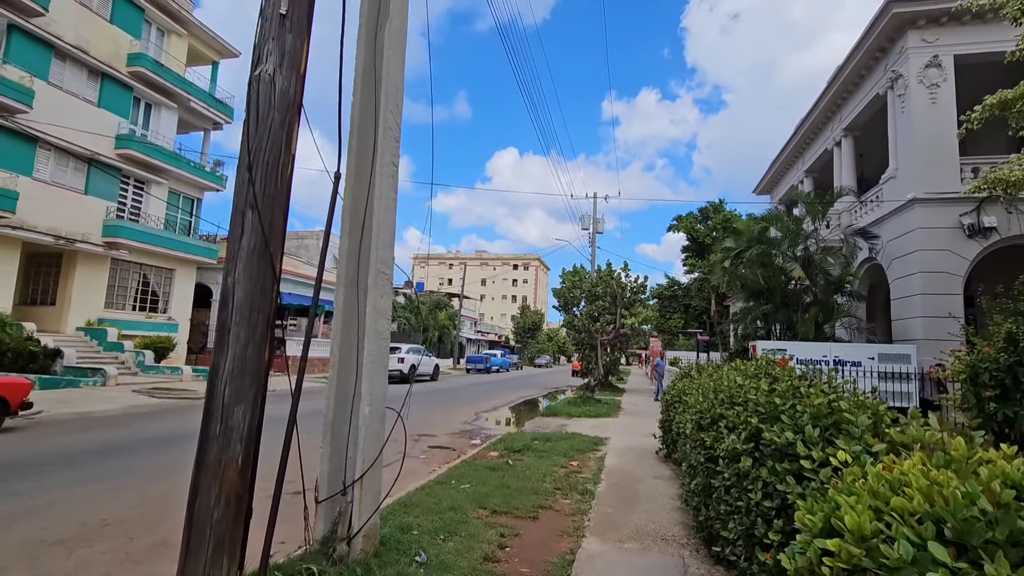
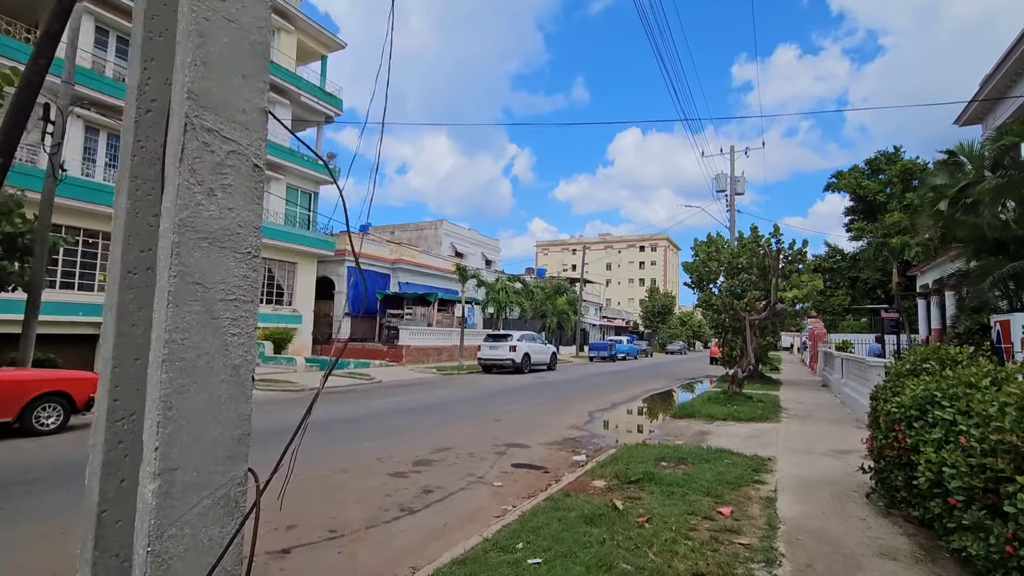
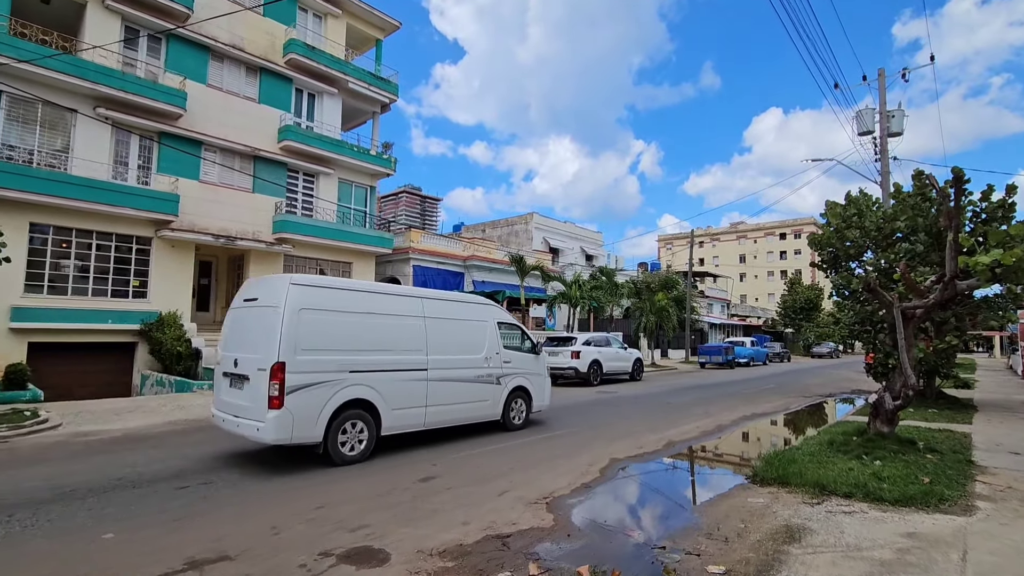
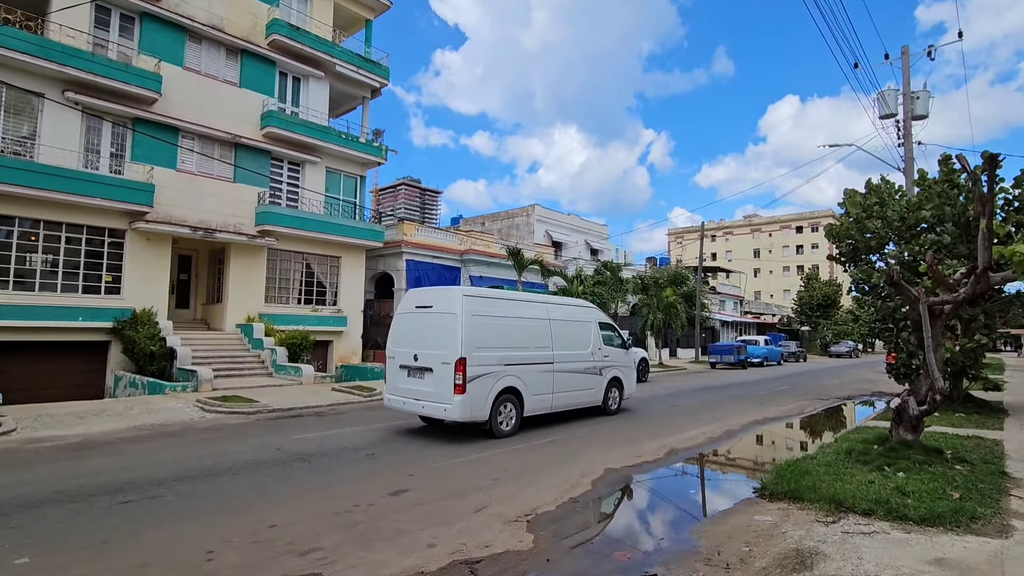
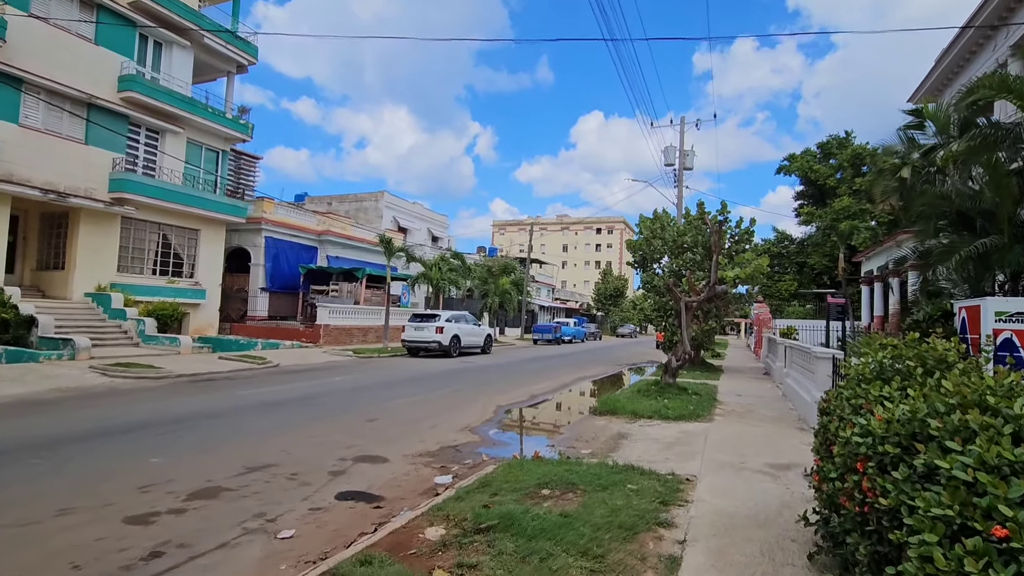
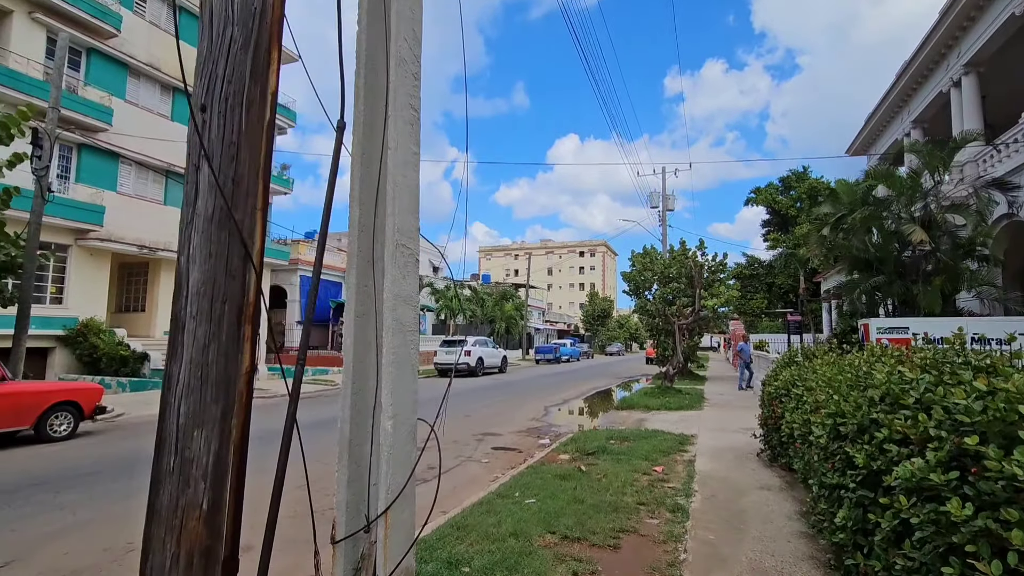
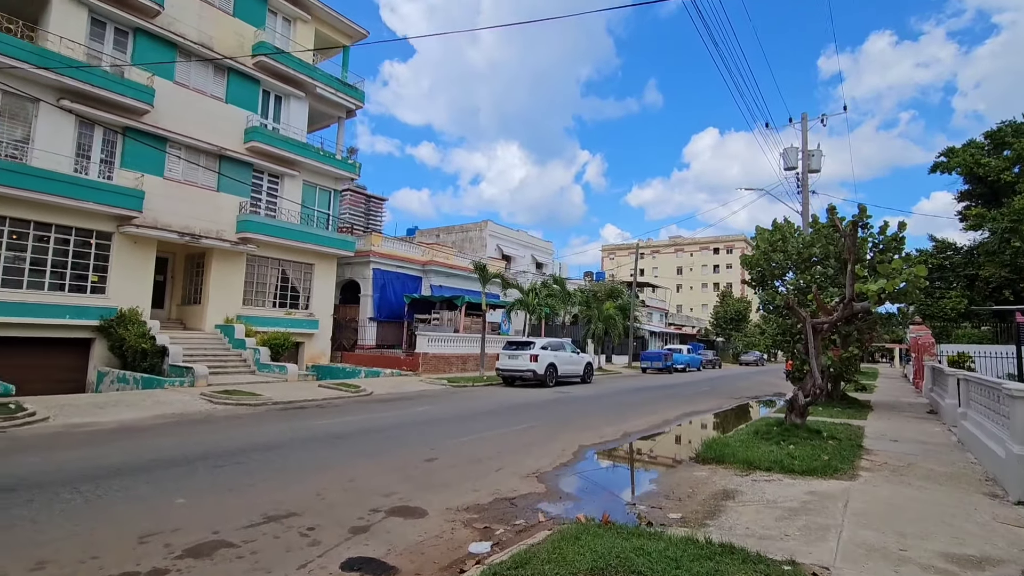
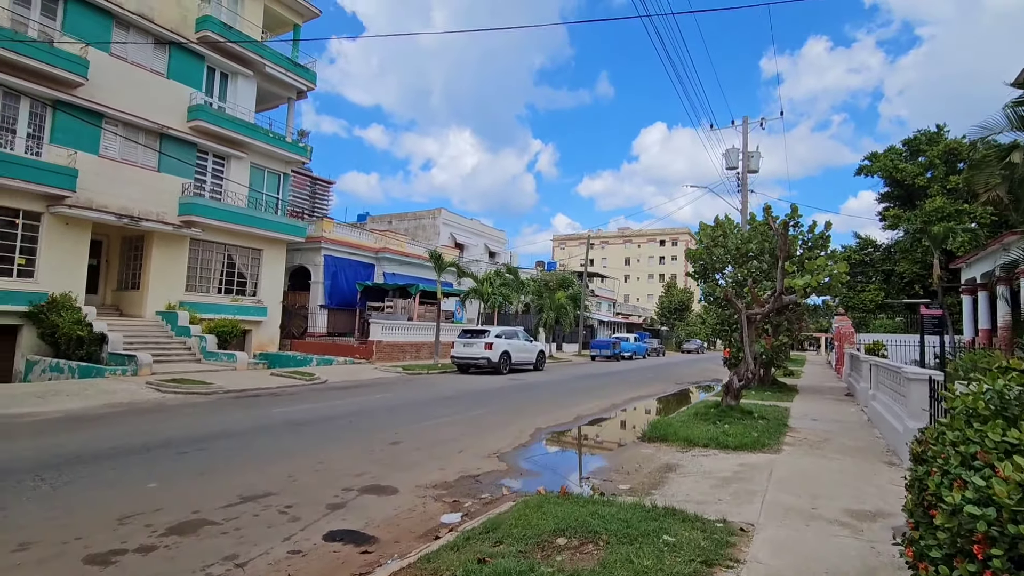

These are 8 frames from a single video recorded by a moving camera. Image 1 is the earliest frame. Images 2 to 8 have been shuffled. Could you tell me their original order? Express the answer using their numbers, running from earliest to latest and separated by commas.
6, 2, 5, 8, 7, 3, 4
